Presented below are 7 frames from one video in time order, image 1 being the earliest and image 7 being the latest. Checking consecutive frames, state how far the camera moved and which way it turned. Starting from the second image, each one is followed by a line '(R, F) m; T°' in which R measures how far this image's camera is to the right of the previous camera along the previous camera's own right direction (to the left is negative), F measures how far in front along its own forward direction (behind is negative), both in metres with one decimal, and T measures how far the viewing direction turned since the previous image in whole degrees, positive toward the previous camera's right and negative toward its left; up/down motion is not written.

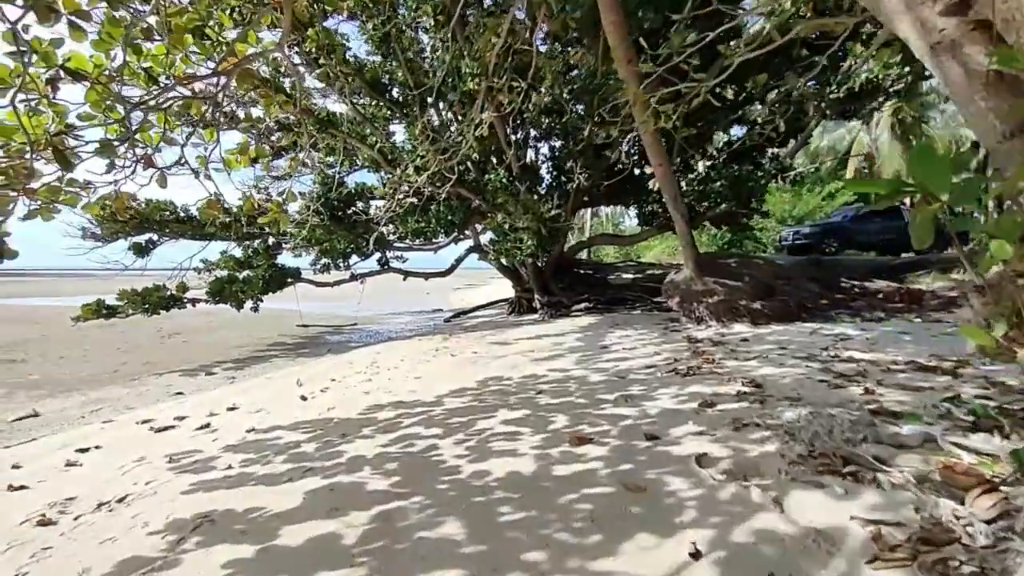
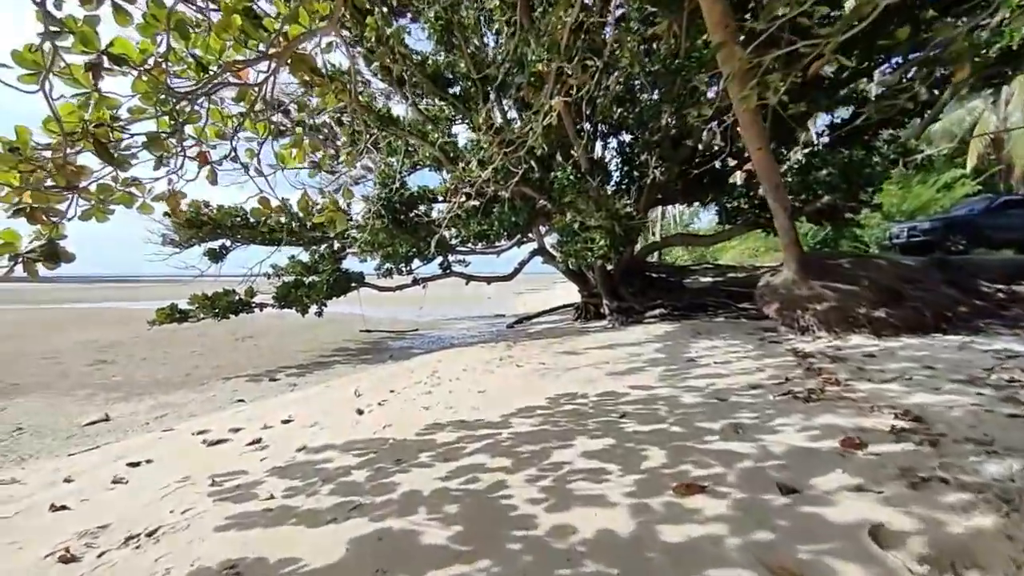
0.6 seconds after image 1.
(-0.1, +0.6) m; -7°
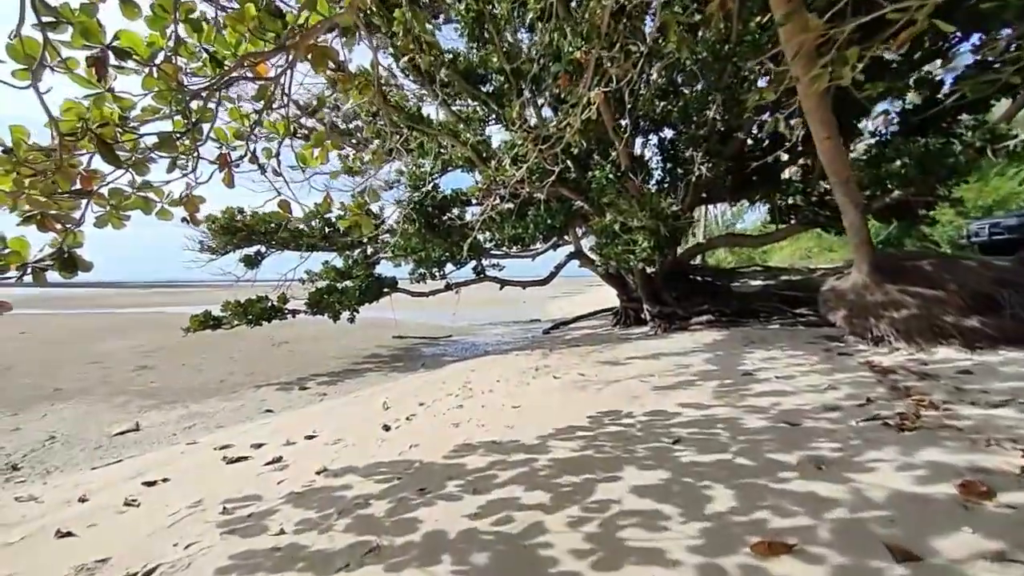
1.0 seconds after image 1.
(0.0, +0.4) m; -4°
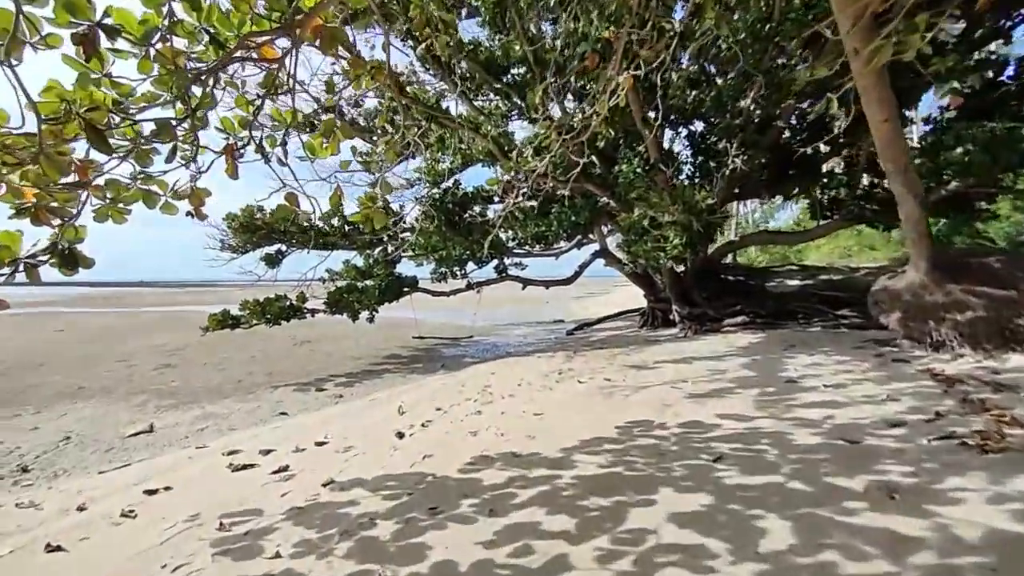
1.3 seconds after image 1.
(0.0, +0.3) m; -3°
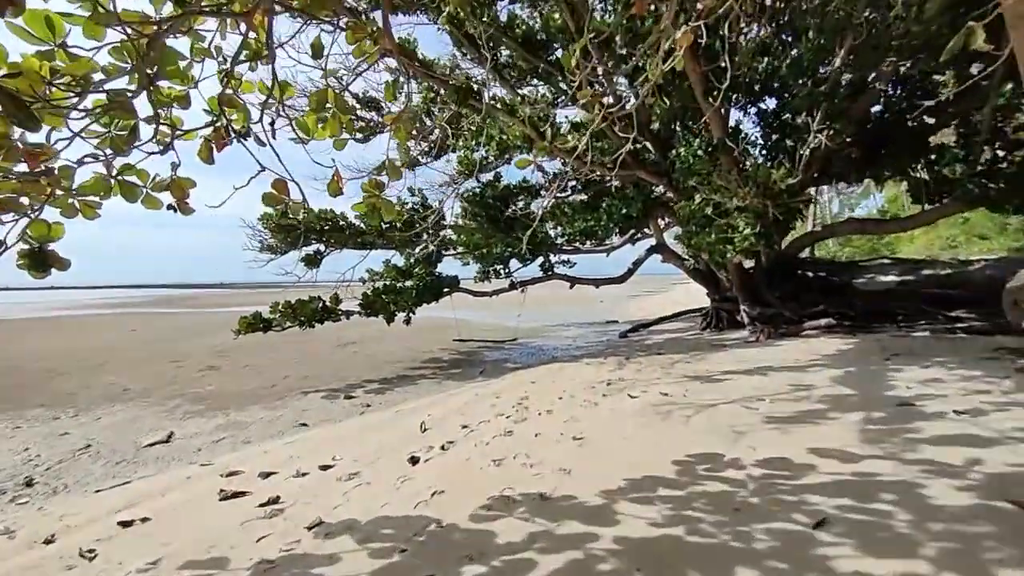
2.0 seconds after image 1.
(+0.2, +0.7) m; -7°
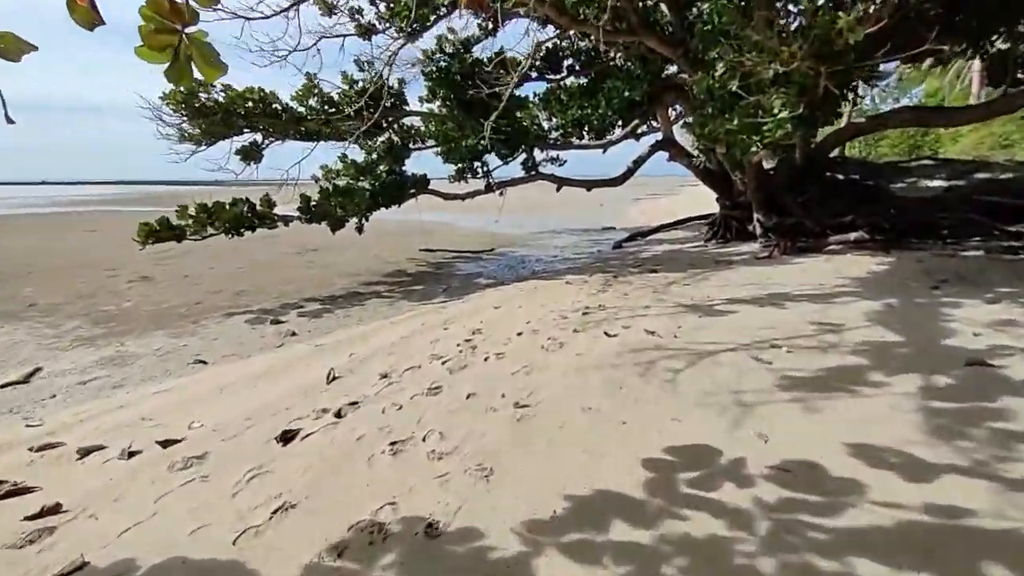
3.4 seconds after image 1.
(+0.5, +1.3) m; 0°
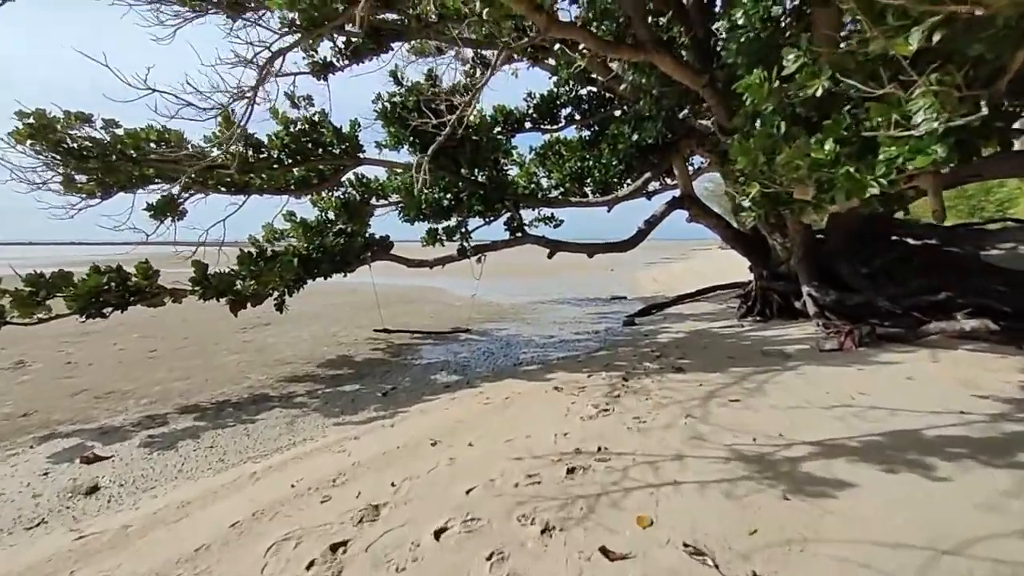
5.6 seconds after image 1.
(+0.5, +1.9) m; -2°
